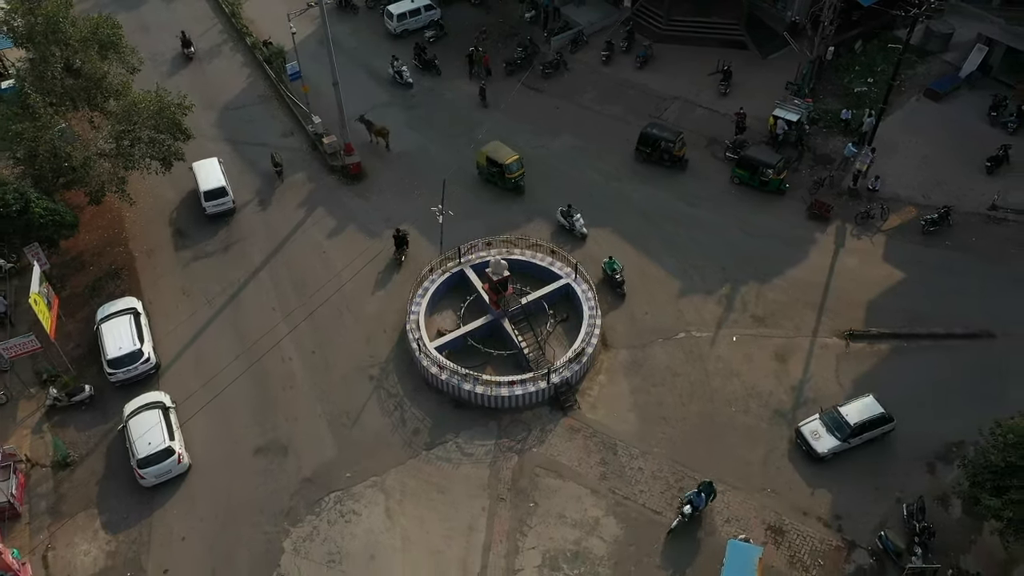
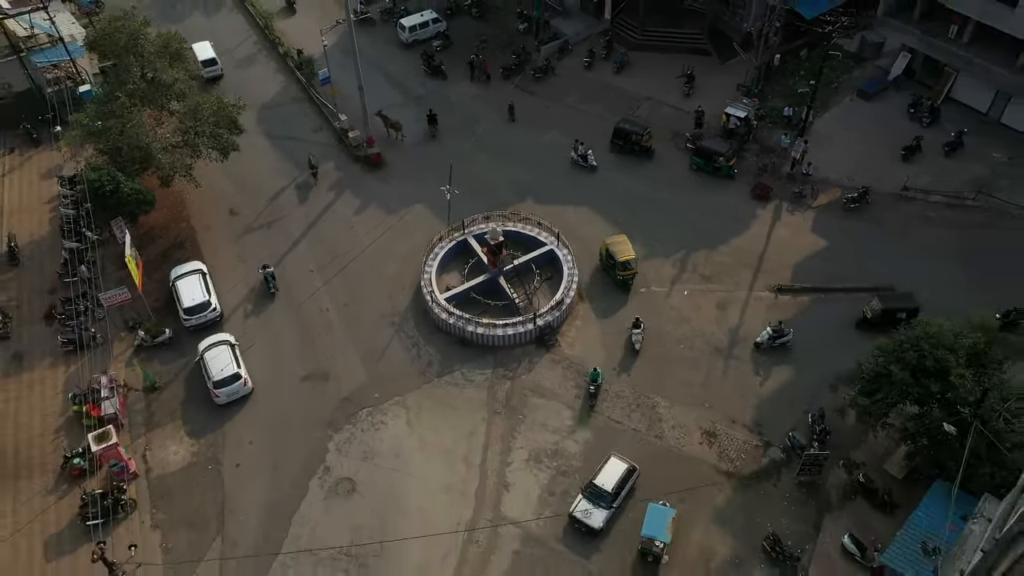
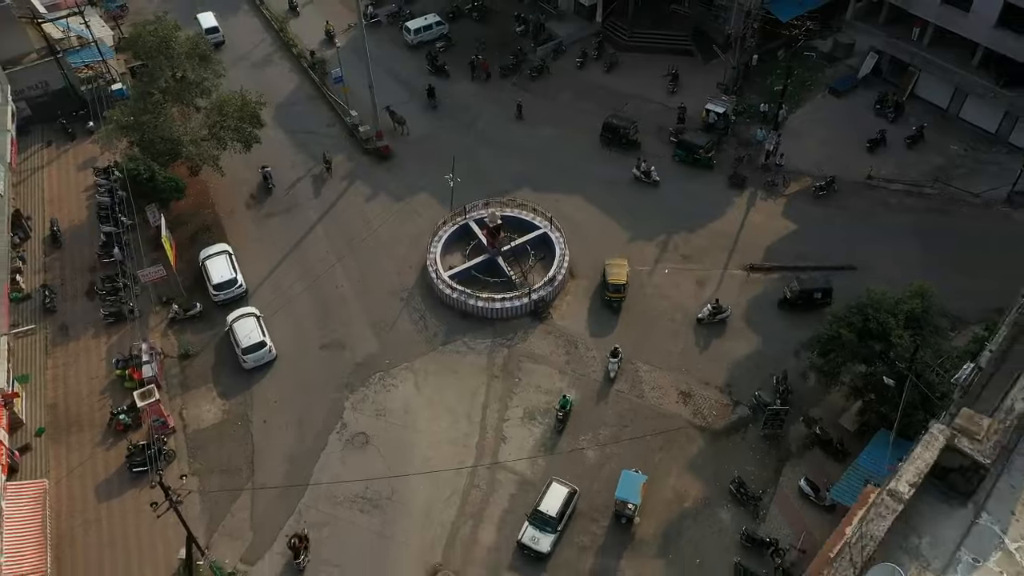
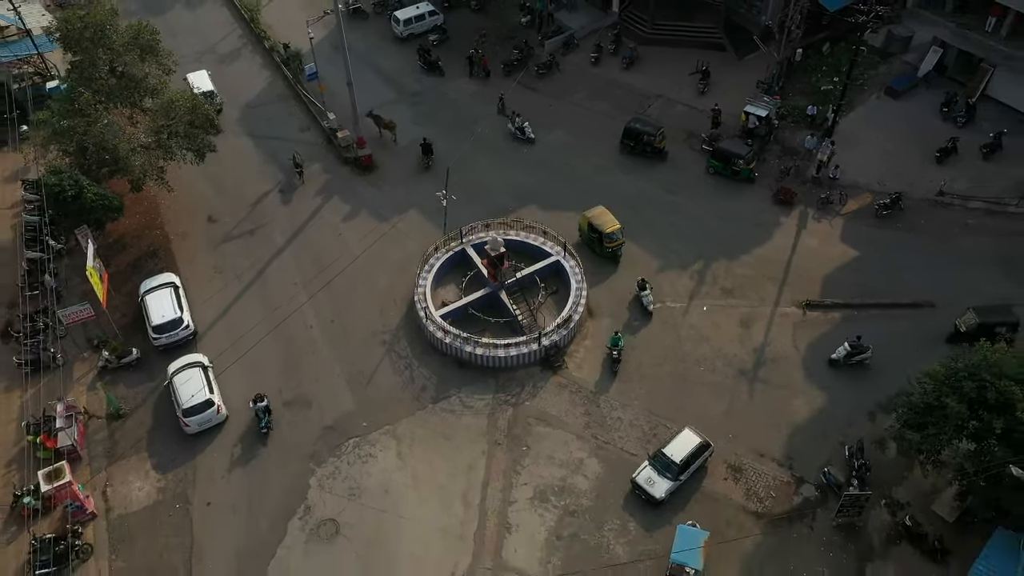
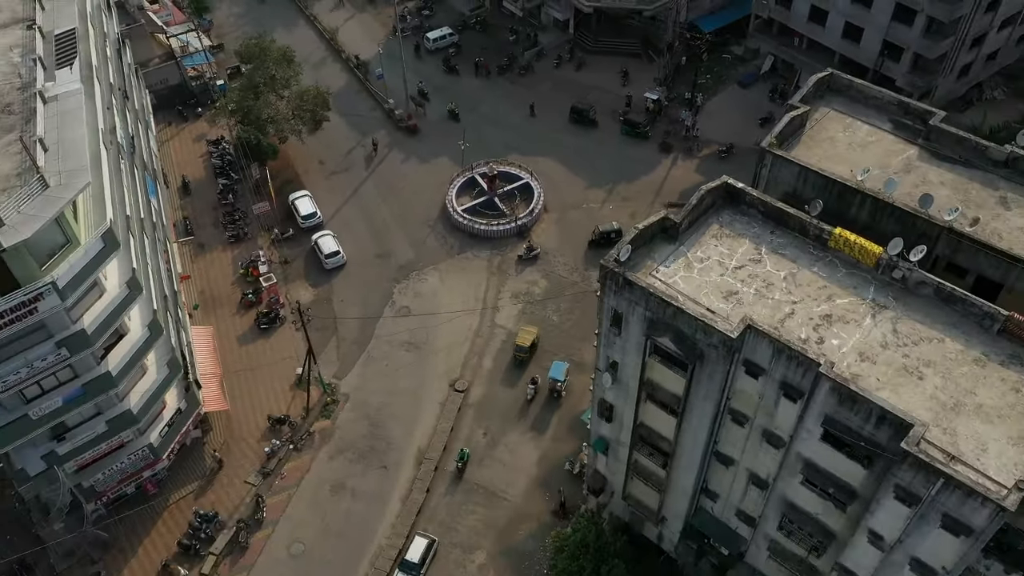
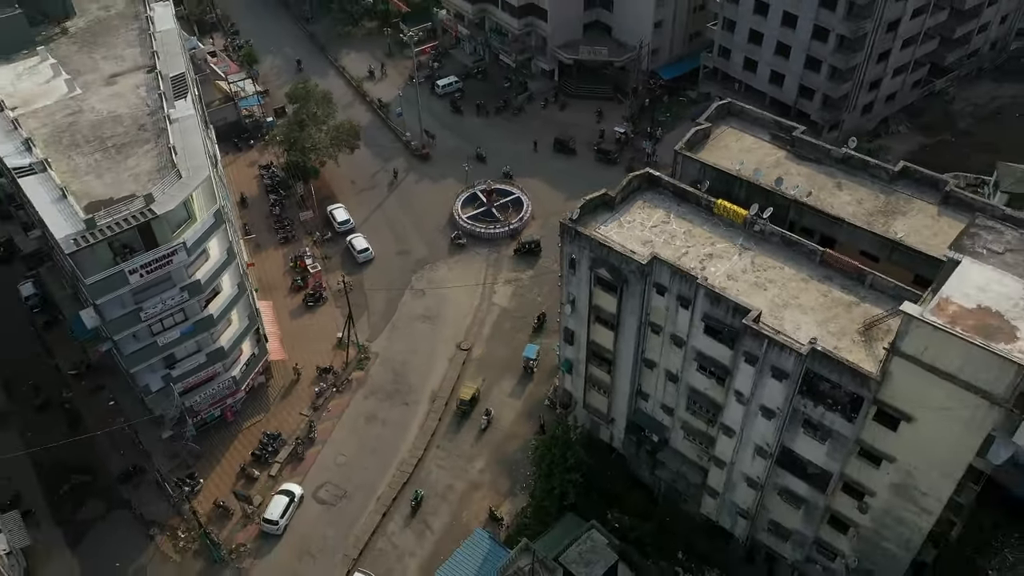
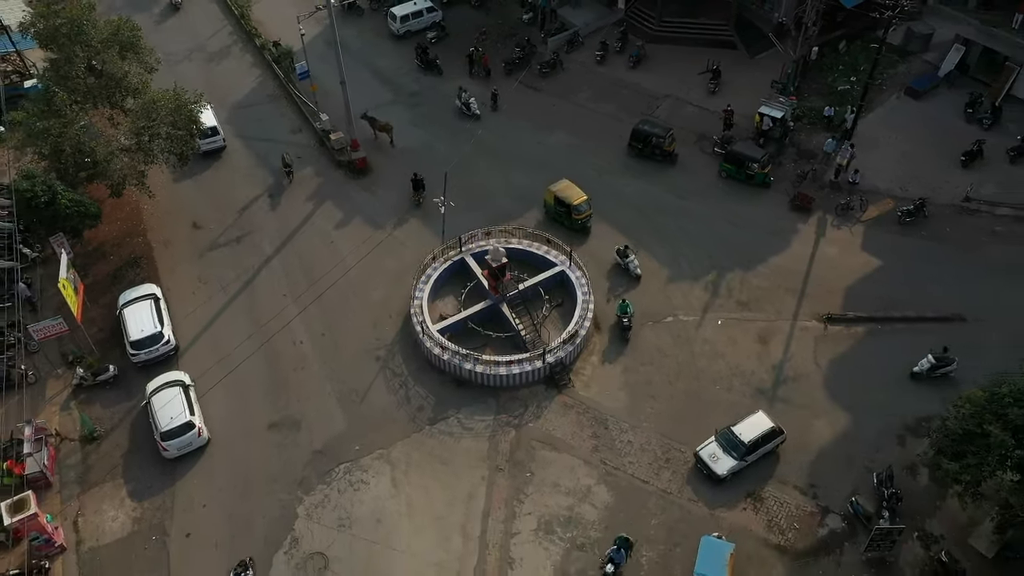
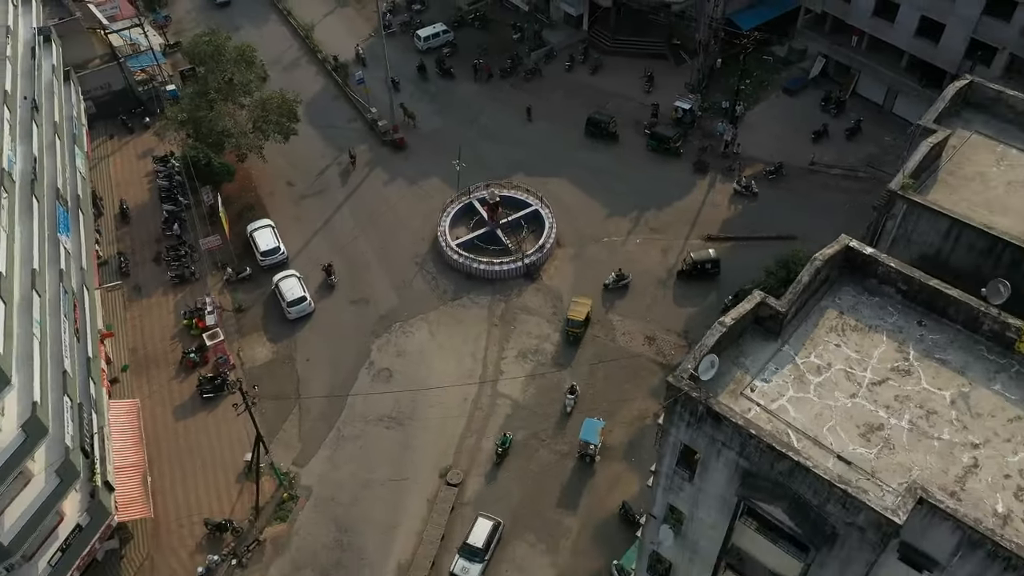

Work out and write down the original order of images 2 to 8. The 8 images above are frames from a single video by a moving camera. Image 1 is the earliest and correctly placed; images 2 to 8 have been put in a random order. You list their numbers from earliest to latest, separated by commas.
7, 4, 2, 3, 8, 5, 6
